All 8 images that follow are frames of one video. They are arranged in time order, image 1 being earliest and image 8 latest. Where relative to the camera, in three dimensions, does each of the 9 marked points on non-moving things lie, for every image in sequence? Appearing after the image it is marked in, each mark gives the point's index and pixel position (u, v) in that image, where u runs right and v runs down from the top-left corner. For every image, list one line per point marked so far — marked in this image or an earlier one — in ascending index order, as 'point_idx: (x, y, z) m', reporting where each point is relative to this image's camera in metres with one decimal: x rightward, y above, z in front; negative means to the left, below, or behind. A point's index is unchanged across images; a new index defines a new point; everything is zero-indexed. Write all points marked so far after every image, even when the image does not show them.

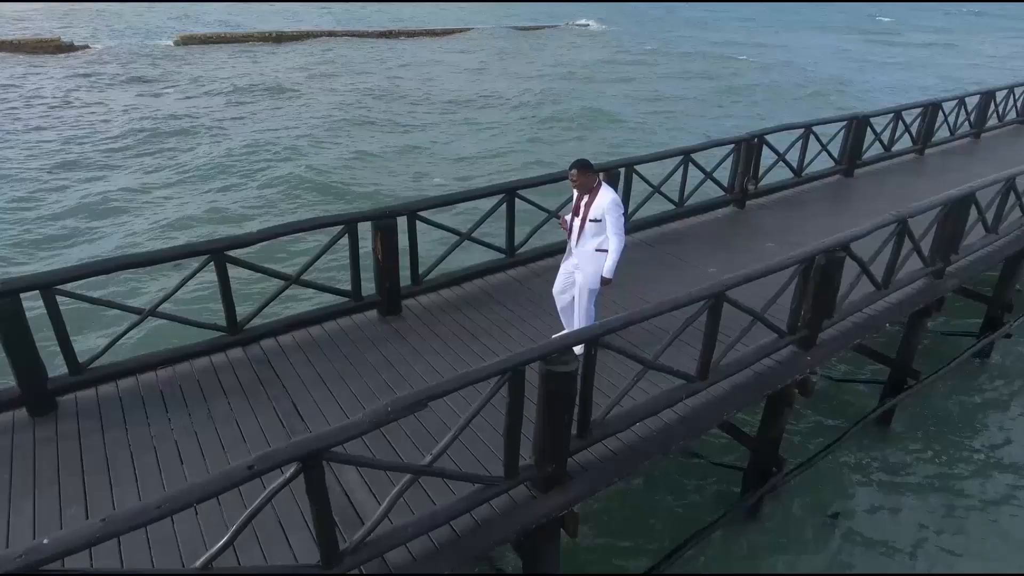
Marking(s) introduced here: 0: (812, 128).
0: (+5.0, +2.7, +10.7) m
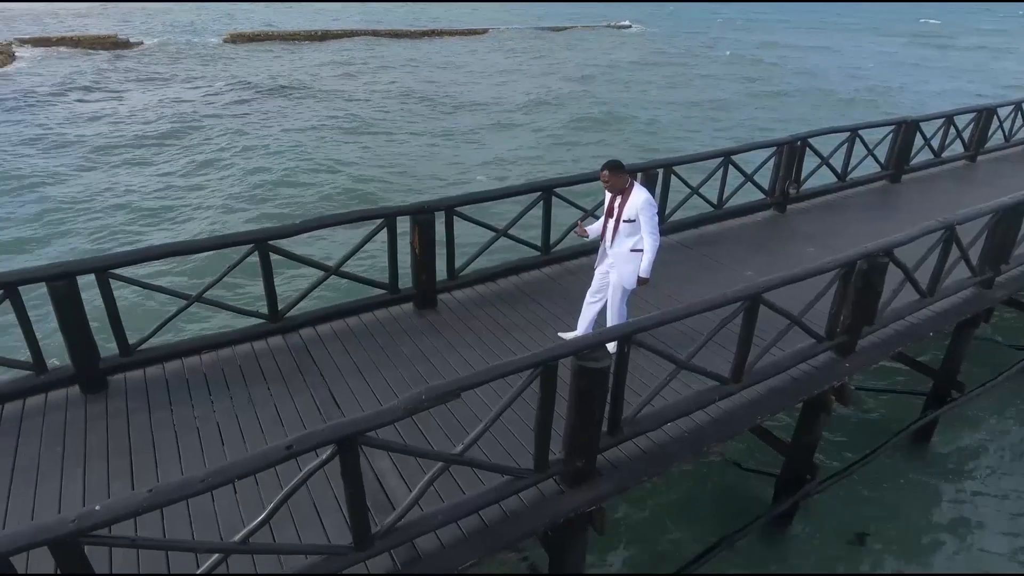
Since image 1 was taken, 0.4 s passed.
0: (+5.6, +2.6, +10.5) m
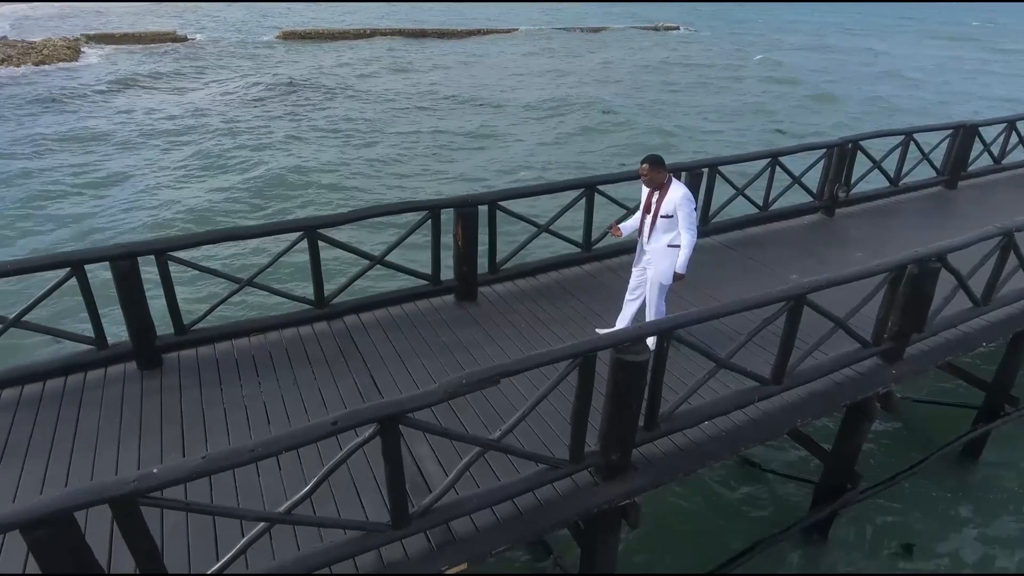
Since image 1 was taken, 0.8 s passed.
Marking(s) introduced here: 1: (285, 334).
0: (+6.3, +2.4, +10.2) m
1: (-2.3, -0.5, +6.6) m
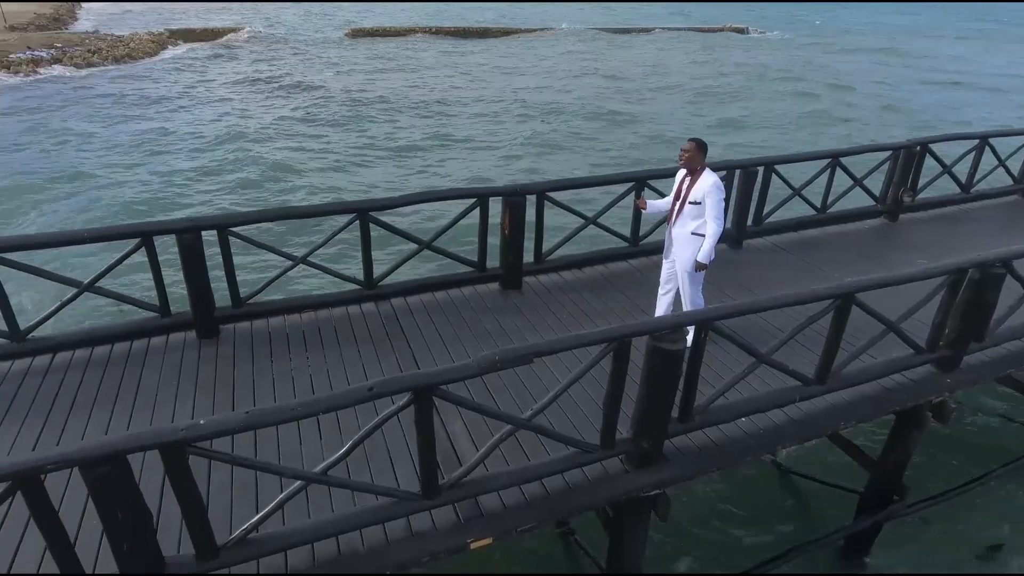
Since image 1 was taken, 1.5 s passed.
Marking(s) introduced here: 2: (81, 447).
0: (+7.2, +2.2, +9.7) m
1: (-1.9, -0.3, +6.9) m
2: (-2.2, -0.8, +3.2) m
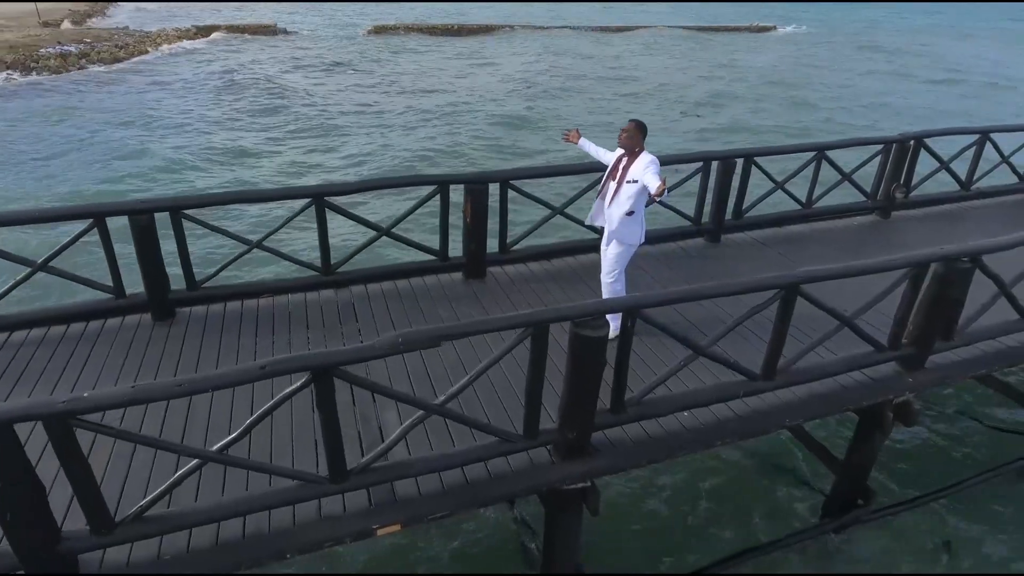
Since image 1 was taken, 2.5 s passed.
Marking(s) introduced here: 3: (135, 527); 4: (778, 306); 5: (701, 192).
0: (+6.9, +2.2, +9.3) m
1: (-2.3, -0.1, +6.9) m
2: (-2.8, -0.6, +3.2) m
3: (-2.3, -1.4, +3.9) m
4: (+2.0, -0.1, +5.0) m
5: (+2.3, +1.2, +8.0) m
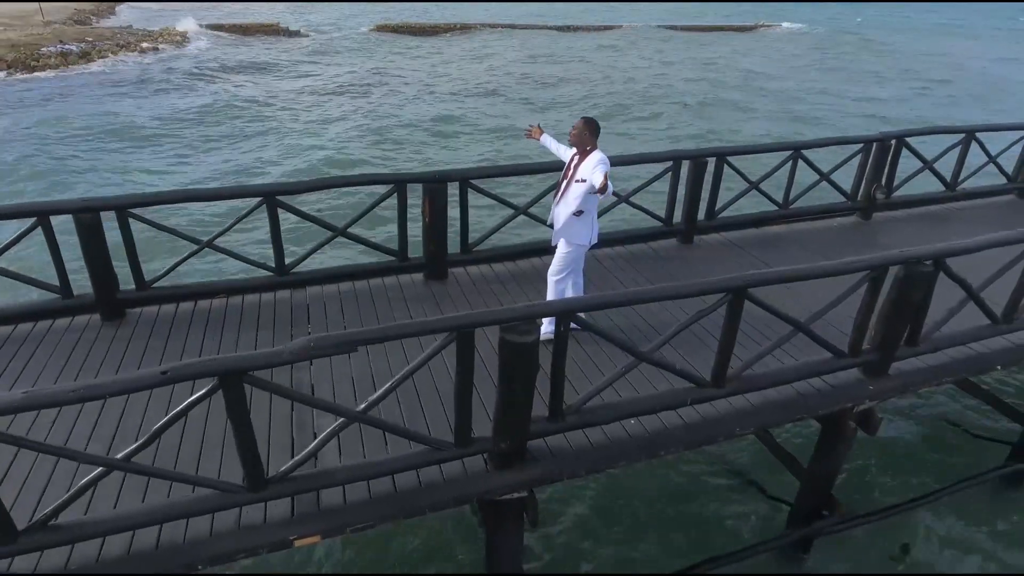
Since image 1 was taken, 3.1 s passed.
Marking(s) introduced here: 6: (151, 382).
0: (+6.5, +2.2, +9.0) m
1: (-2.8, -0.1, +6.8) m
2: (-3.3, -0.7, +3.1) m
3: (-2.8, -1.4, +3.8) m
4: (+1.6, -0.2, +4.8) m
5: (+1.9, +1.2, +7.8) m
6: (-1.9, -0.5, +3.4) m
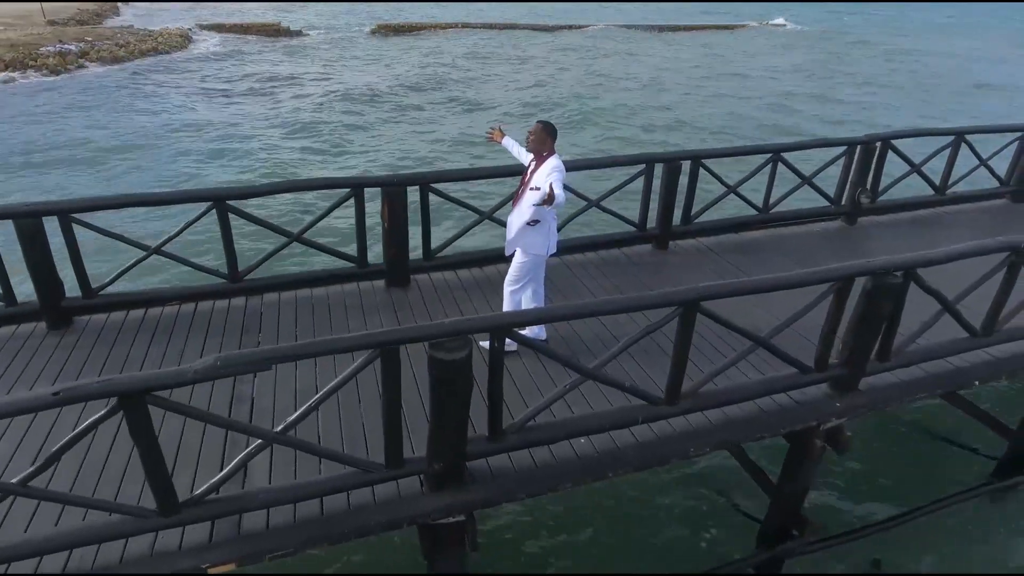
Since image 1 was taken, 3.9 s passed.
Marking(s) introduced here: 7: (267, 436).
0: (+6.1, +2.1, +8.7) m
1: (-3.2, -0.2, +6.6) m
2: (-3.7, -0.7, +2.9) m
3: (-3.2, -1.5, +3.6) m
4: (+1.2, -0.3, +4.5) m
5: (+1.6, +1.1, +7.5) m
6: (-2.4, -0.6, +3.2) m
7: (-1.4, -0.9, +3.8) m
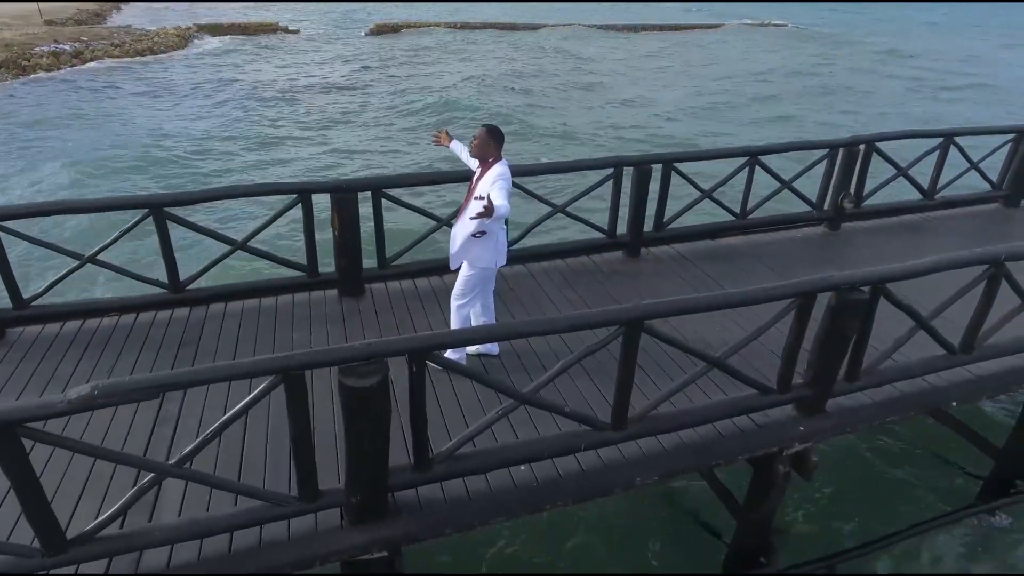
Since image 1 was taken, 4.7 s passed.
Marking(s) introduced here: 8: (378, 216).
0: (+5.7, +2.0, +8.4) m
1: (-3.6, -0.3, +6.3) m
2: (-4.2, -0.8, +2.6) m
3: (-3.6, -1.6, +3.3) m
4: (+0.7, -0.4, +4.2) m
5: (+1.1, +1.0, +7.2) m
6: (-2.8, -0.7, +2.9) m
7: (-1.9, -1.0, +3.5) m
8: (-1.3, +0.7, +6.5) m
